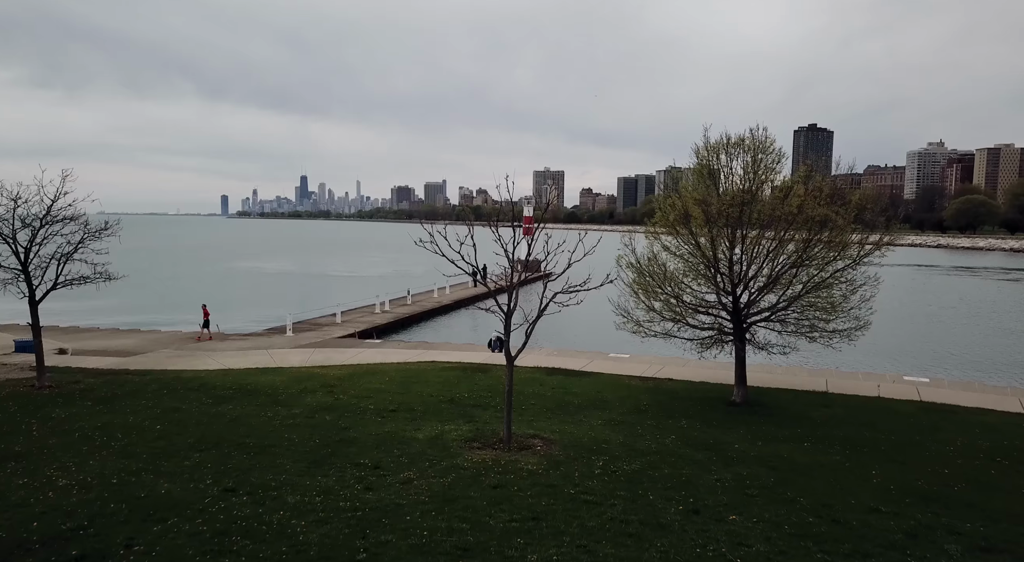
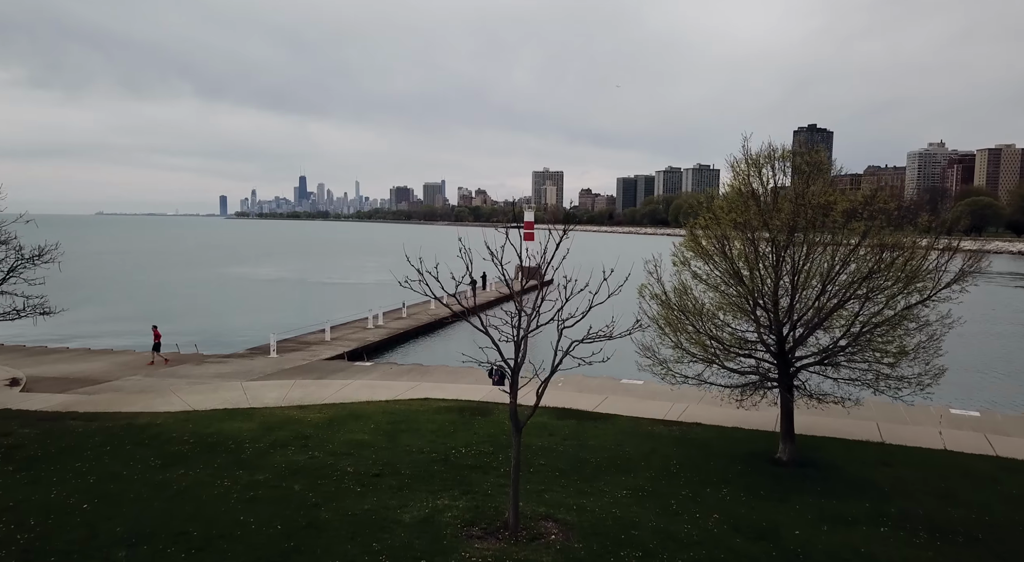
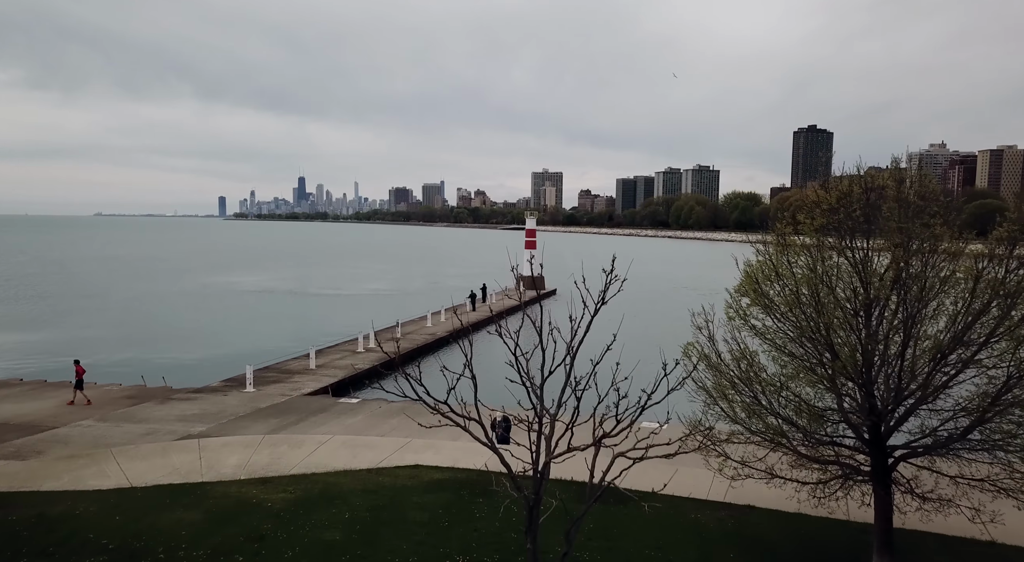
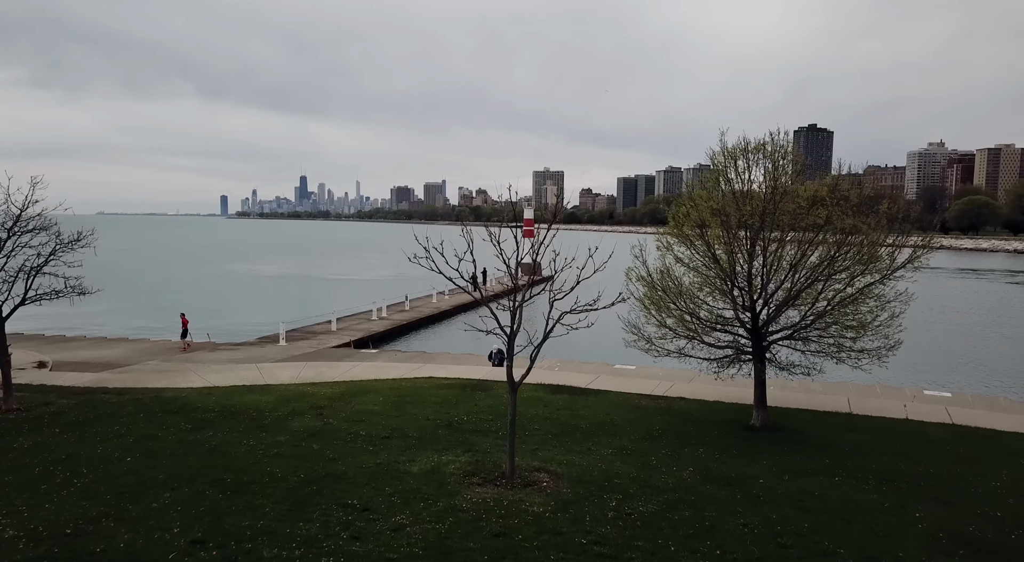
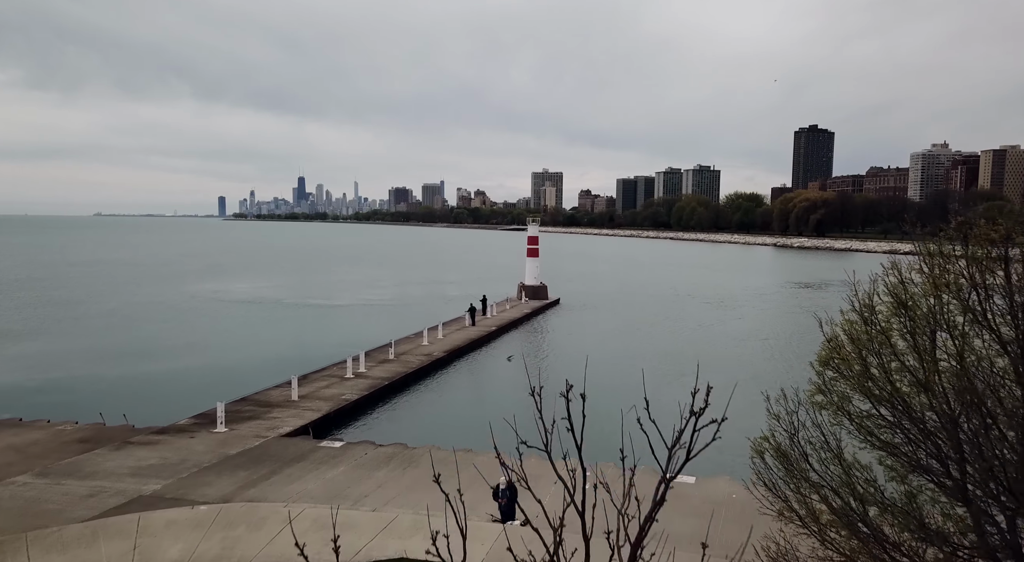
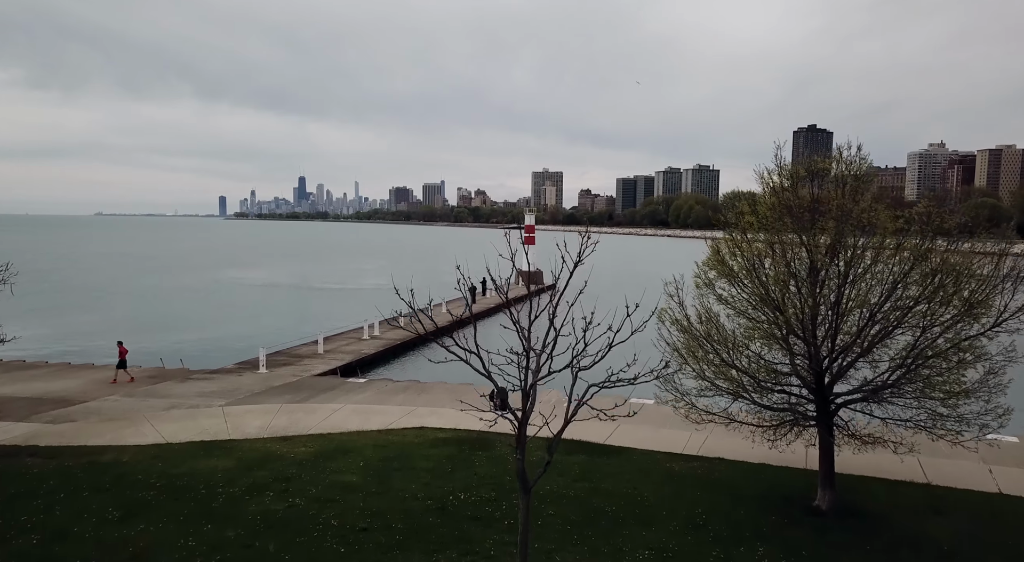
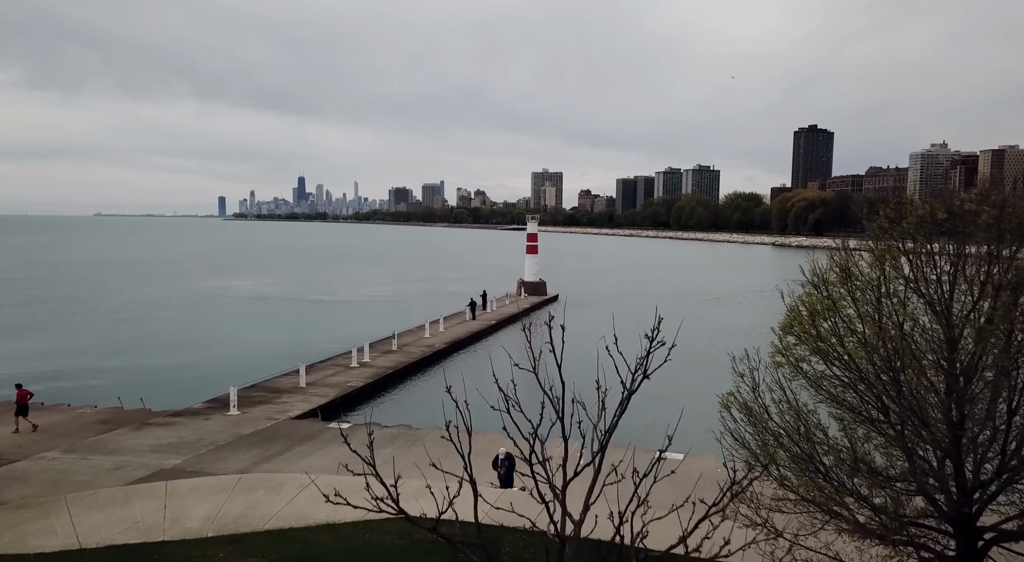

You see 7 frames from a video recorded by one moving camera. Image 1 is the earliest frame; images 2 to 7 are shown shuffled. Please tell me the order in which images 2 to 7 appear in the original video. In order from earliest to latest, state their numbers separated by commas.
4, 2, 6, 3, 7, 5
